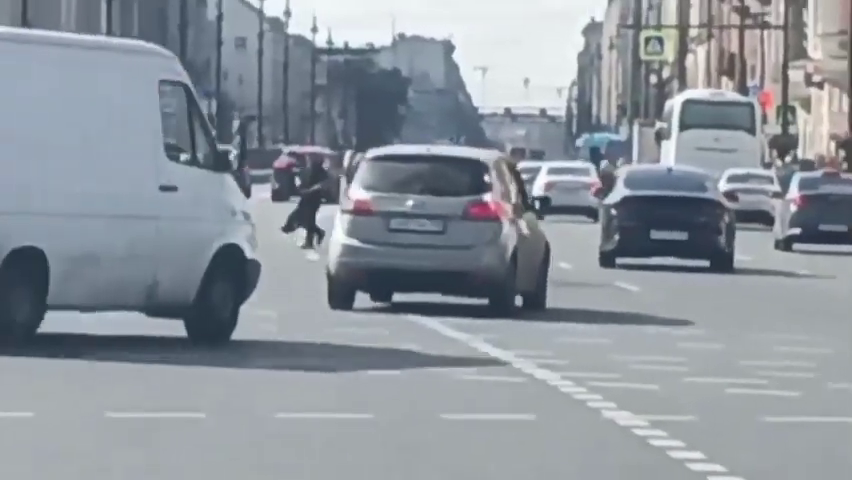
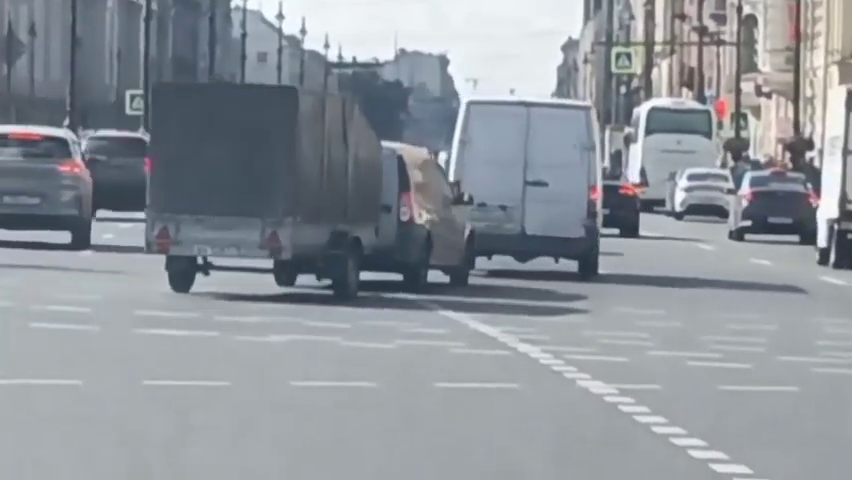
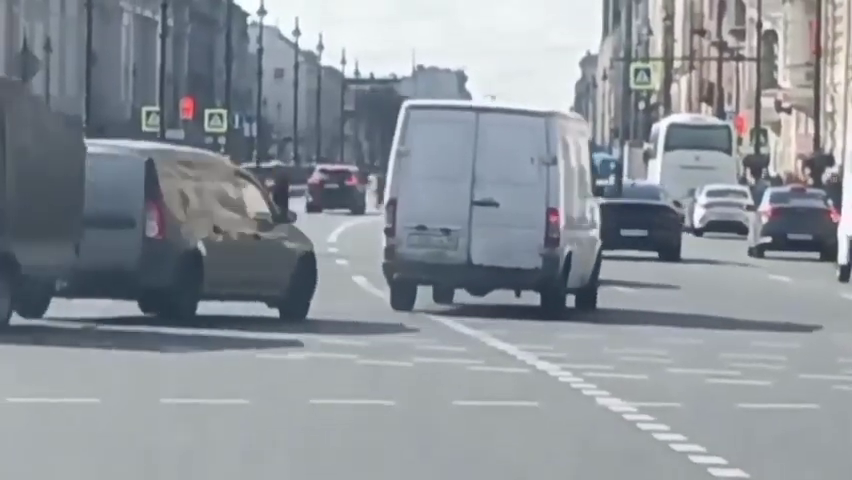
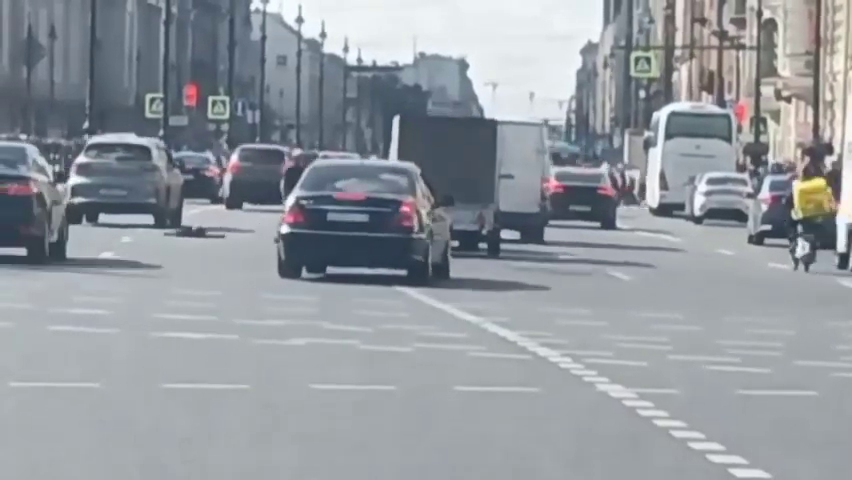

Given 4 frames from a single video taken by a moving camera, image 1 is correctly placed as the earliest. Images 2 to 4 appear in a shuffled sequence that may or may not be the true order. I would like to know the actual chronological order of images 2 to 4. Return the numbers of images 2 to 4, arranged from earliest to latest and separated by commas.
3, 2, 4
